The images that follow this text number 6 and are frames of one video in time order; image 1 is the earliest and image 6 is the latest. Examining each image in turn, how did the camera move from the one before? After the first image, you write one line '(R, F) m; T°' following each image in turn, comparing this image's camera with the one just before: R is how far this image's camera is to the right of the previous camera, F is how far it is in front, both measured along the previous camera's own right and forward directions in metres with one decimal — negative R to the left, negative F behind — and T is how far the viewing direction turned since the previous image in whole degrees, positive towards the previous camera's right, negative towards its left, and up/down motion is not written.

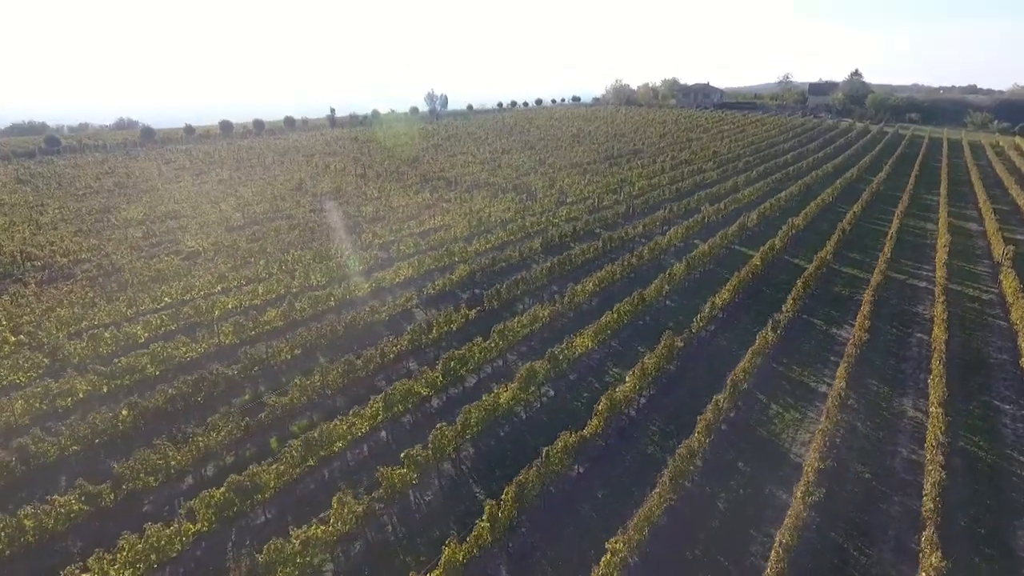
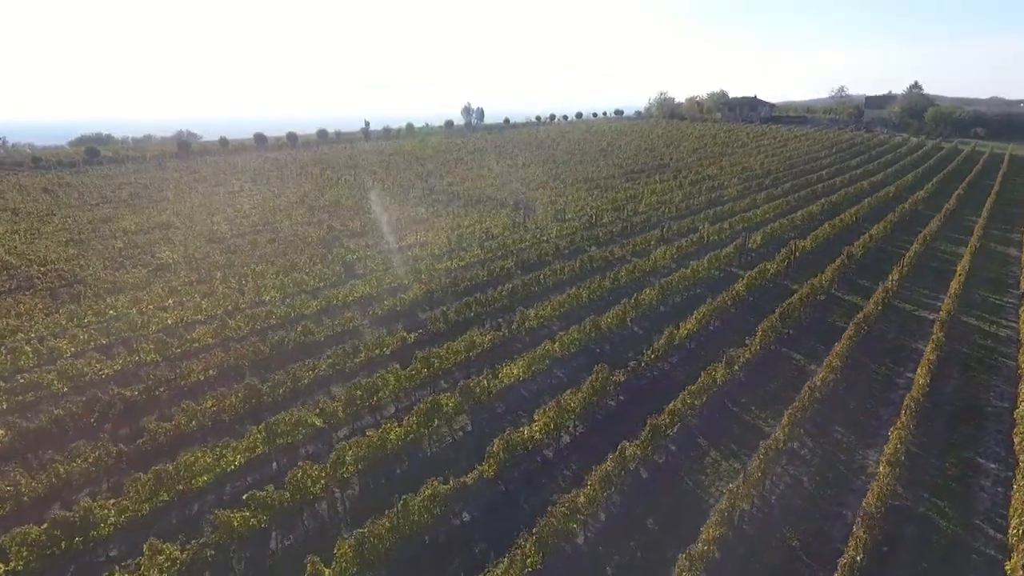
(+3.7, +1.4) m; -5°
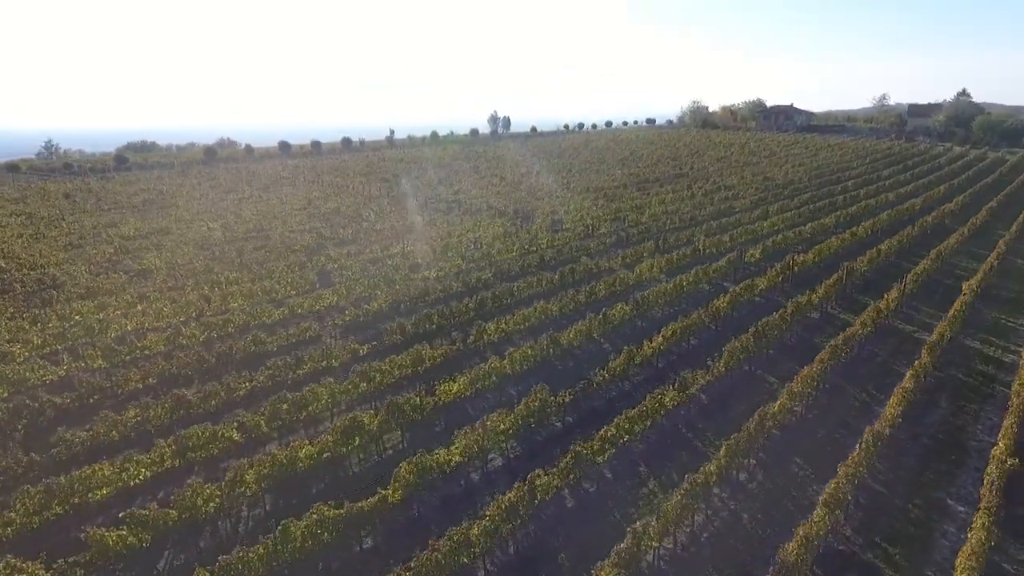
(+2.7, +0.8) m; -4°
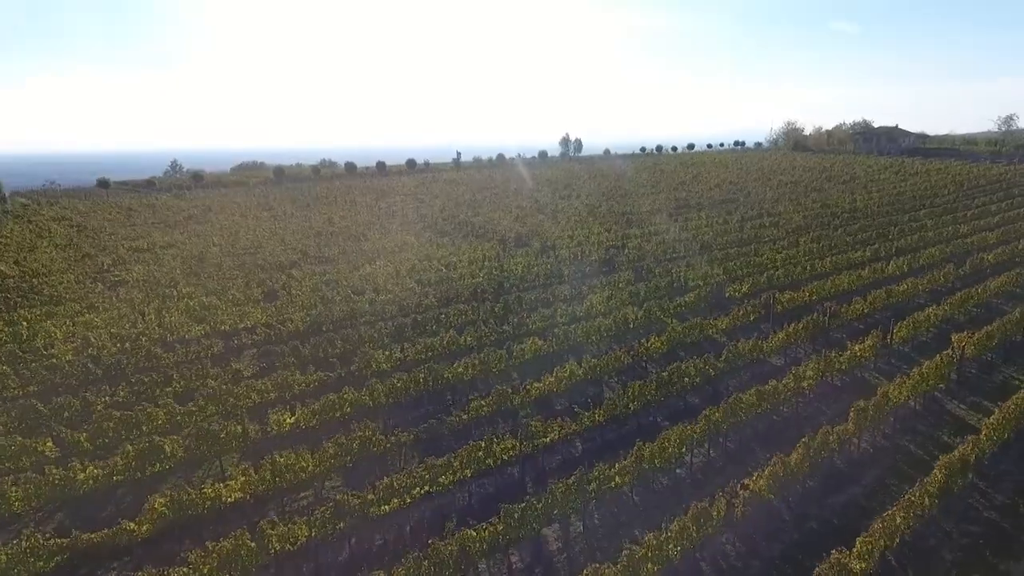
(+6.9, +1.8) m; -9°
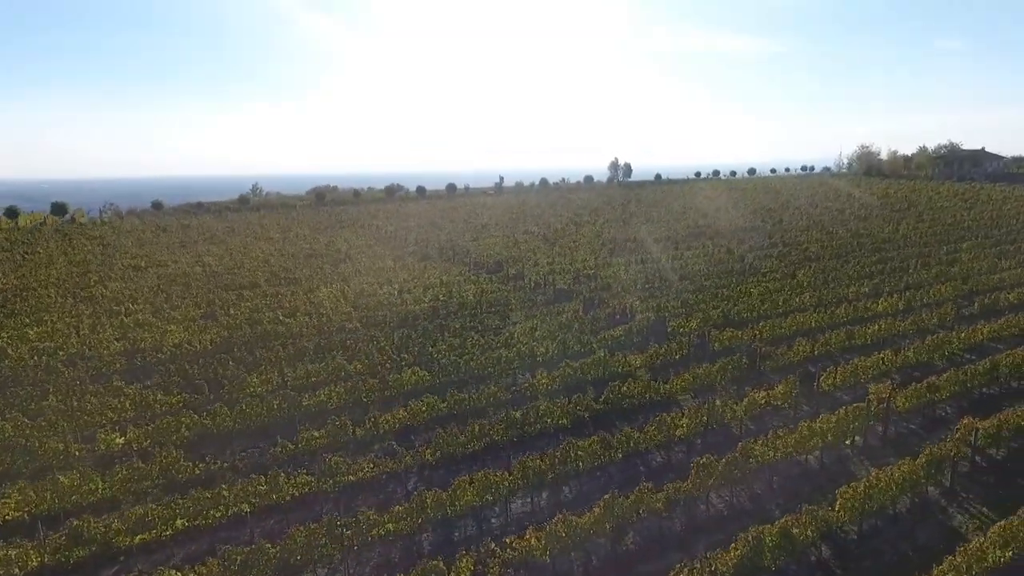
(+6.7, +1.2) m; -7°
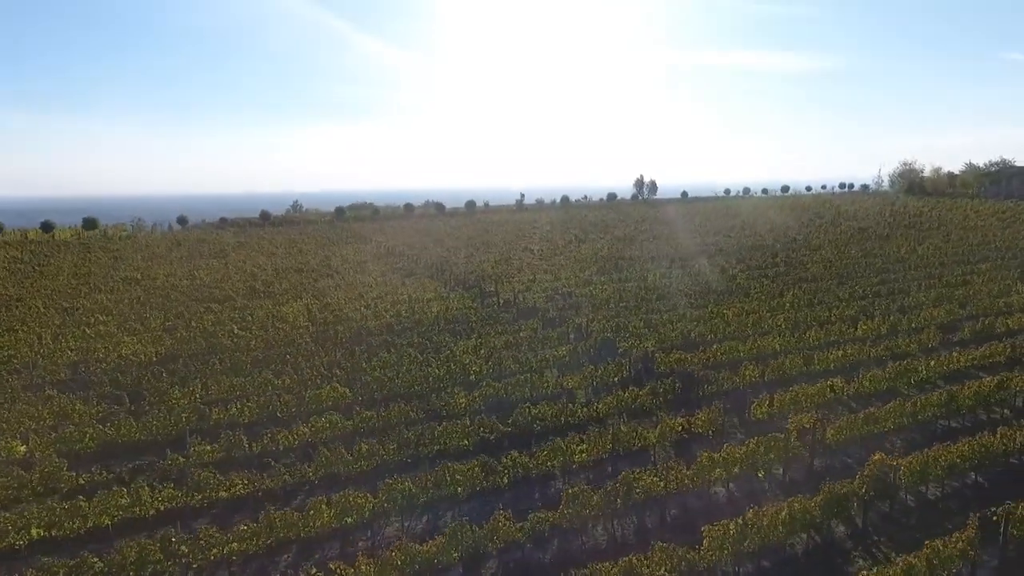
(+4.1, +0.6) m; -4°
